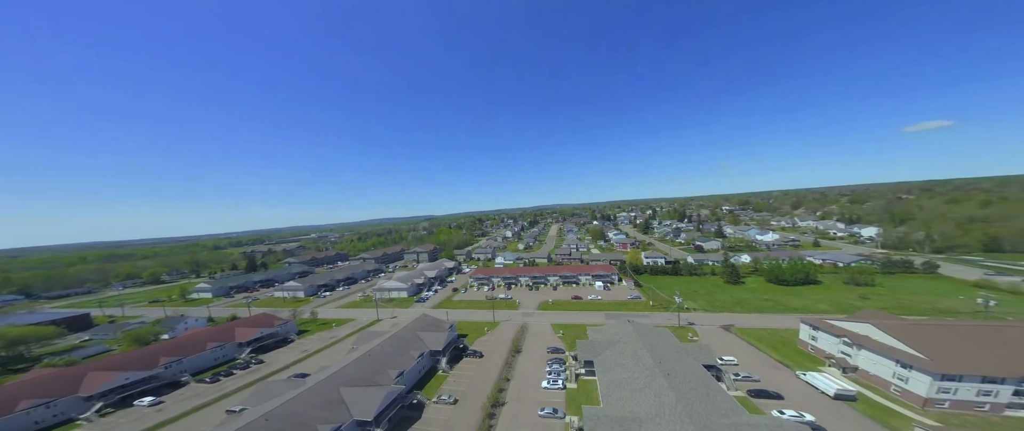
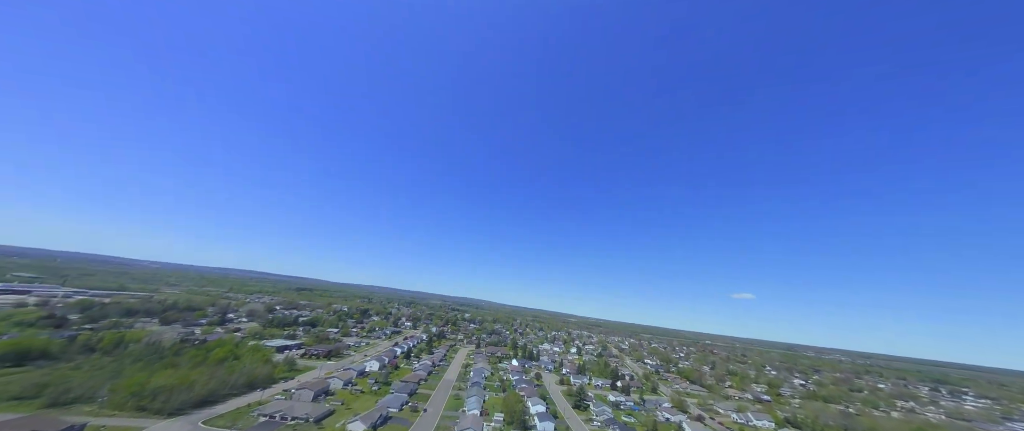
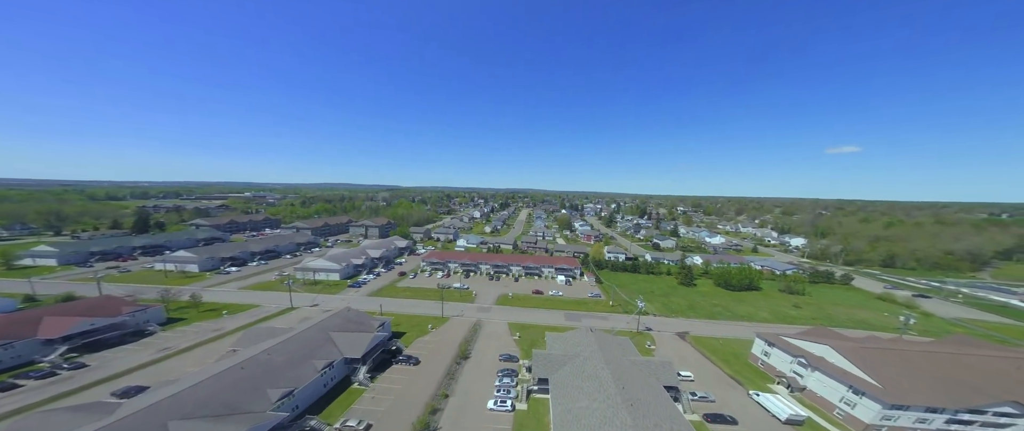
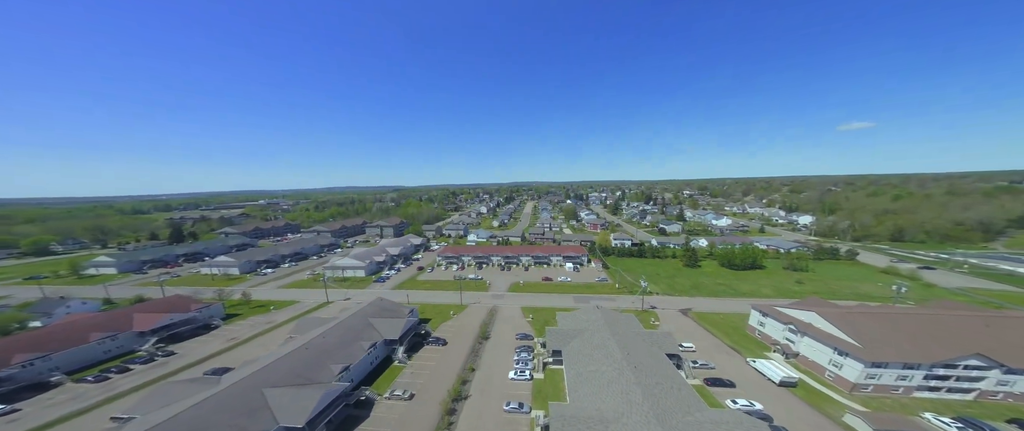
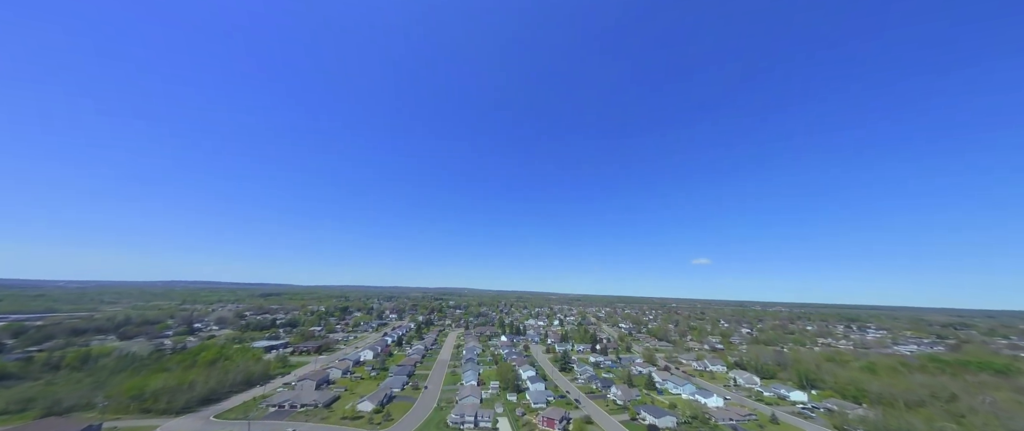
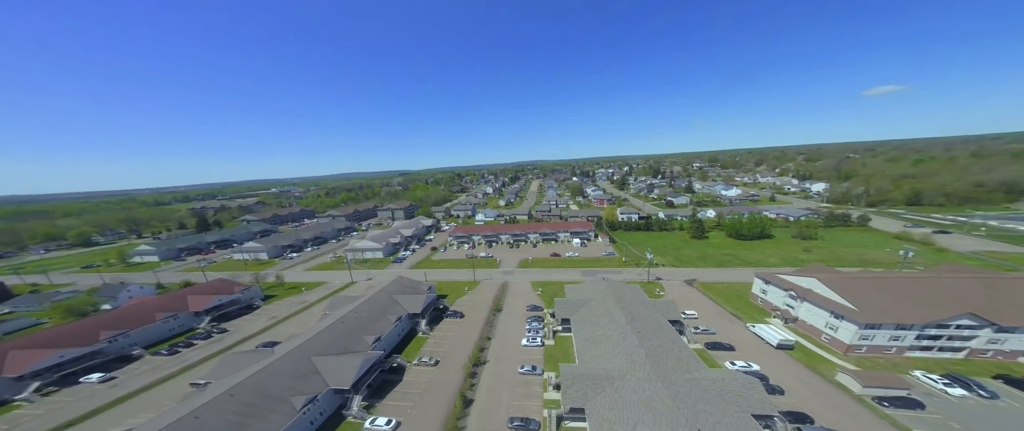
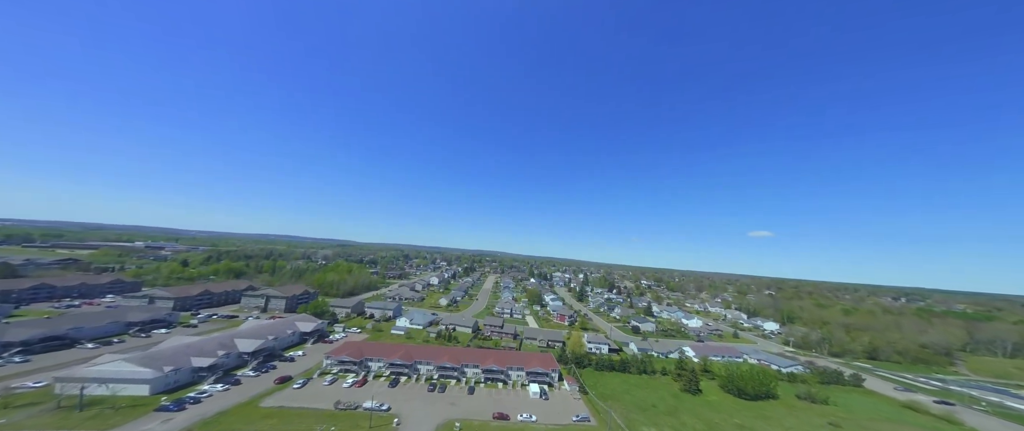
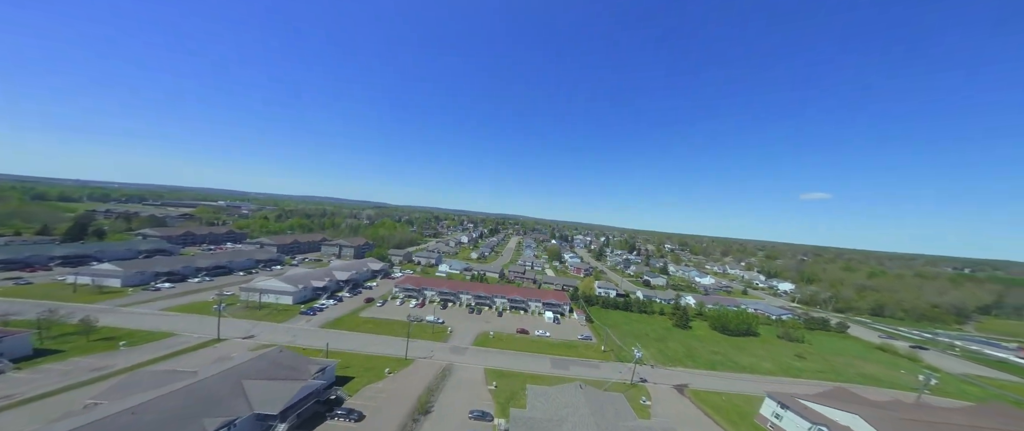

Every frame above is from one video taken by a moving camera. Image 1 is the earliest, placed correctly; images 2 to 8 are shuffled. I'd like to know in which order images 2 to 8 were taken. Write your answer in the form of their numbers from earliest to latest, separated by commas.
6, 4, 3, 8, 7, 5, 2
